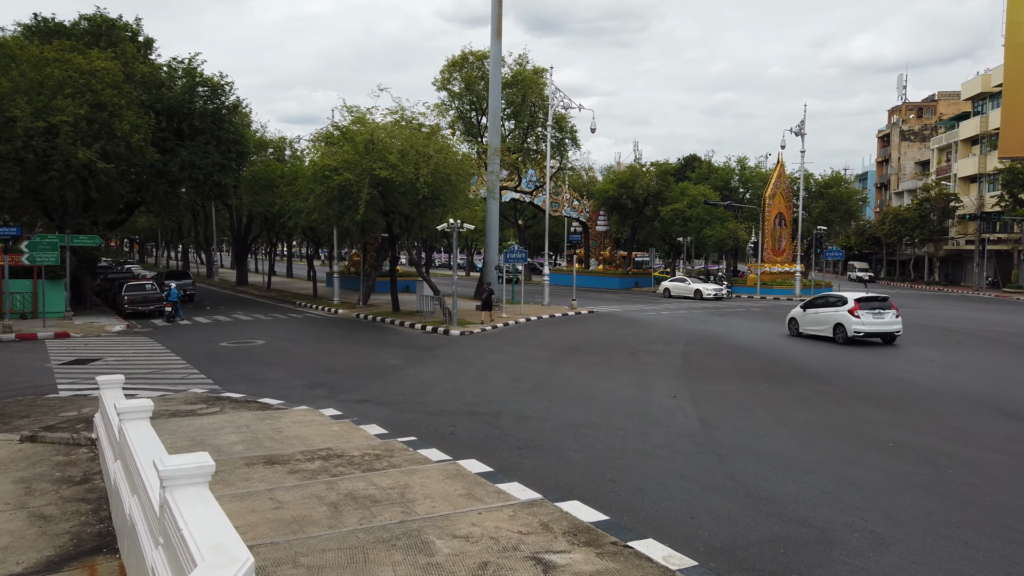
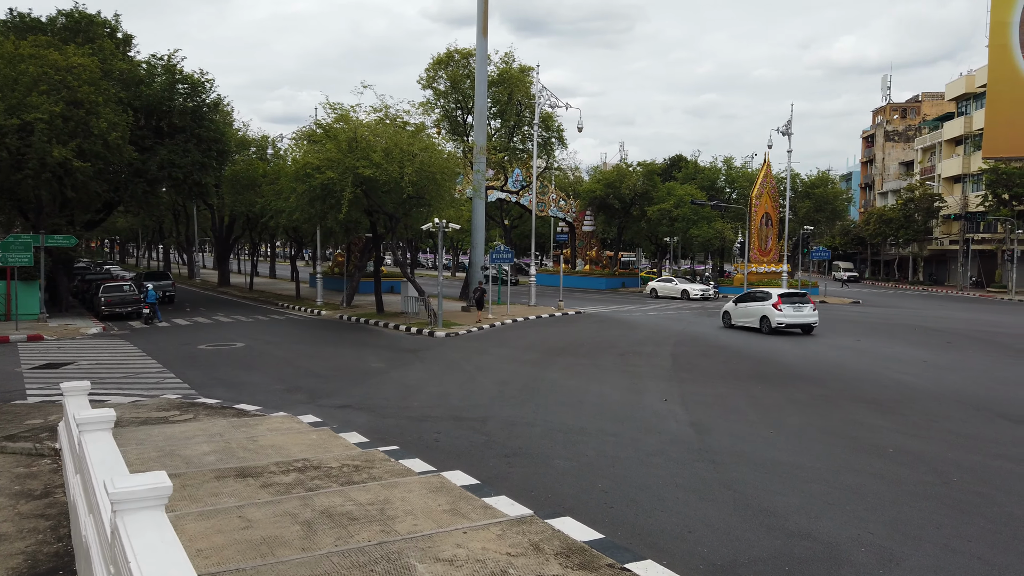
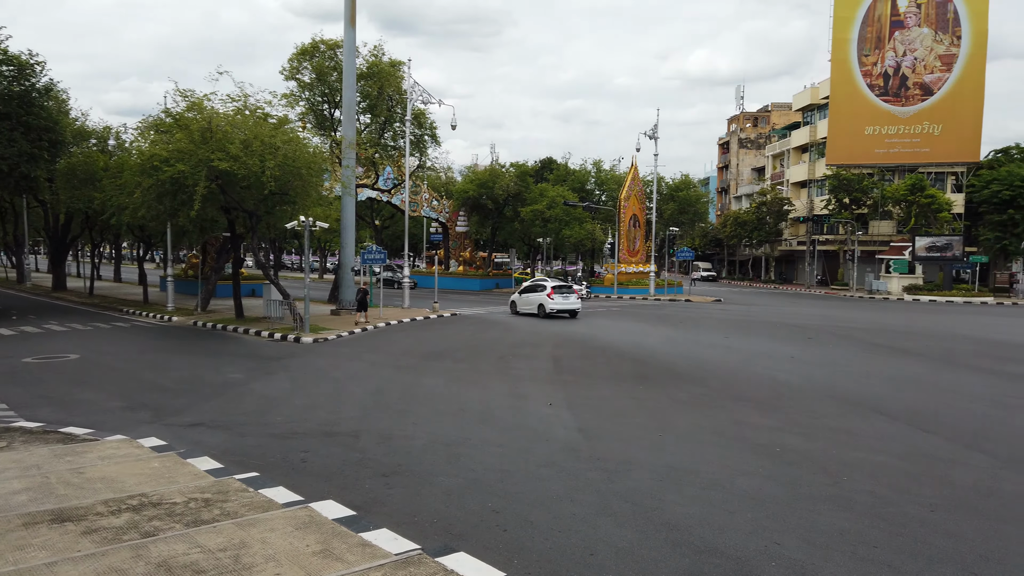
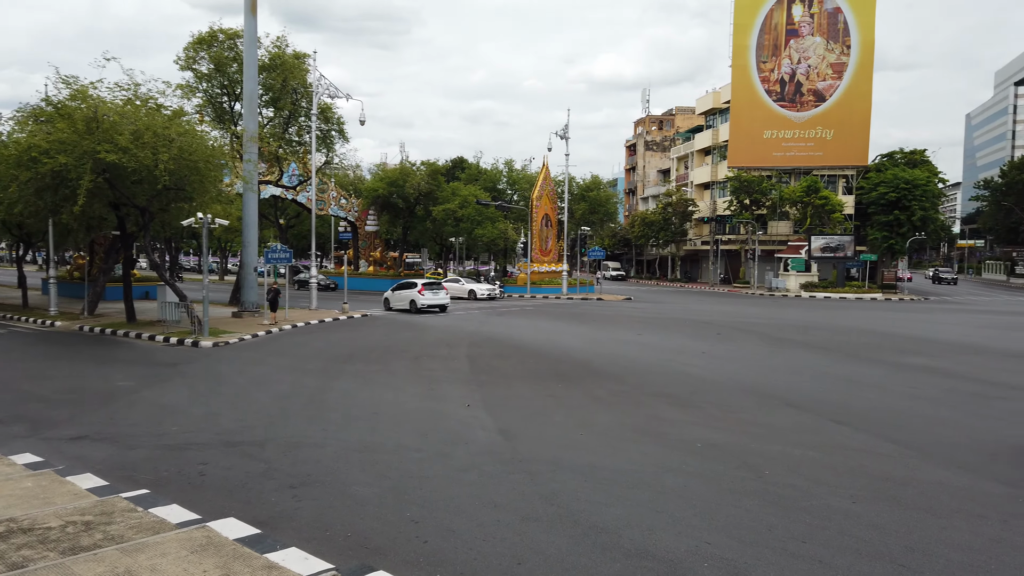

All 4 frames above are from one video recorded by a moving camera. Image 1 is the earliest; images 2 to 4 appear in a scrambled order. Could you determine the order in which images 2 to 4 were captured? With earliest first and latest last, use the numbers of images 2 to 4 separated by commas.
2, 3, 4
